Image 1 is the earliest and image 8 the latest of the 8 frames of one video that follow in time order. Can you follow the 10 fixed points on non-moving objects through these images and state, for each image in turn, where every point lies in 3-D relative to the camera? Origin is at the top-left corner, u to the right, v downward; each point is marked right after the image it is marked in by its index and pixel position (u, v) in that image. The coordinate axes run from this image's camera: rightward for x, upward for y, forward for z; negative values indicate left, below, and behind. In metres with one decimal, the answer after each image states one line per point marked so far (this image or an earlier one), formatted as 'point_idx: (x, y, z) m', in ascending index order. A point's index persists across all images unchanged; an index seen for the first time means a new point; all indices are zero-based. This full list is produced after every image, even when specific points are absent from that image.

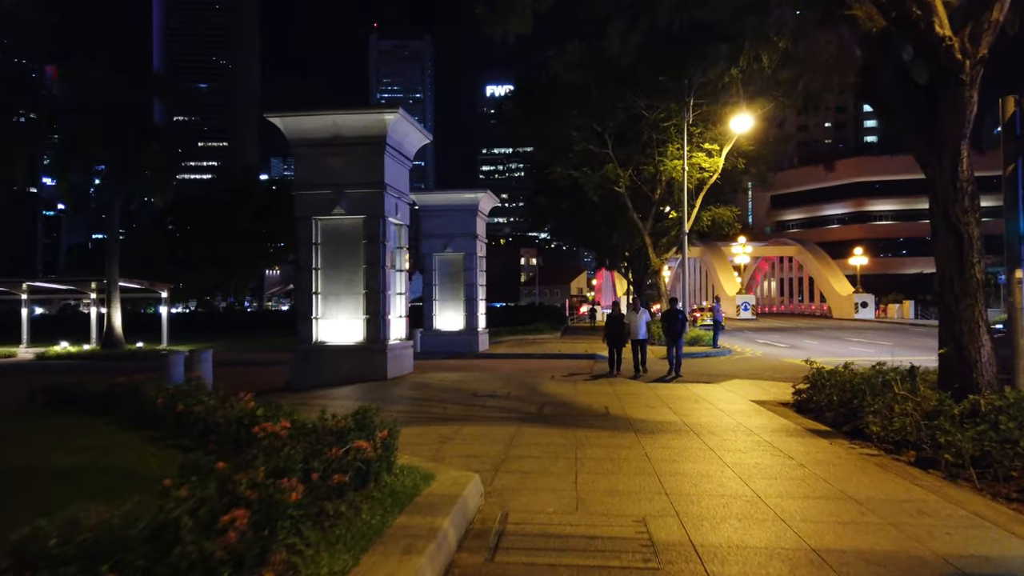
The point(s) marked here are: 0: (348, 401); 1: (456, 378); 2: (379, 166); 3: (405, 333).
0: (-2.8, -2.0, +12.9) m
1: (-1.2, -2.1, +16.9) m
2: (-3.0, +2.8, +16.8) m
3: (-2.6, -1.1, +18.3) m
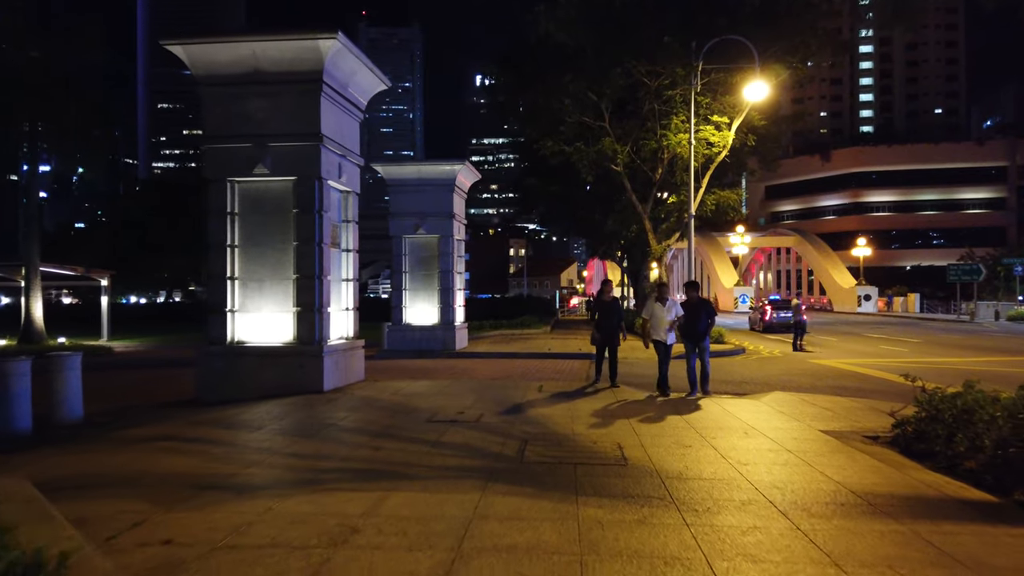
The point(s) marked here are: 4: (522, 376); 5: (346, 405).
0: (-3.2, -1.8, +8.9) m
1: (-1.6, -1.8, +13.0) m
2: (-3.4, +3.0, +12.8) m
3: (-3.1, -0.8, +14.3) m
4: (+0.2, -2.0, +16.7) m
5: (-2.5, -1.8, +11.2) m
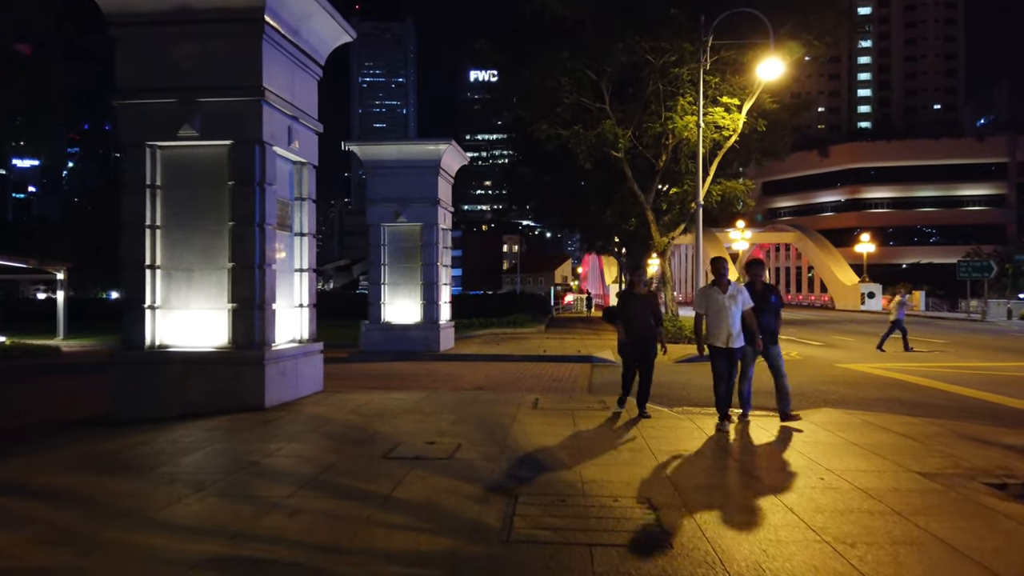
0: (-3.3, -1.7, +6.4) m
1: (-1.8, -1.7, +10.4) m
2: (-3.6, +3.2, +10.3) m
3: (-3.2, -0.7, +11.8) m
4: (0.0, -1.9, +14.2) m
5: (-2.6, -1.7, +8.7) m
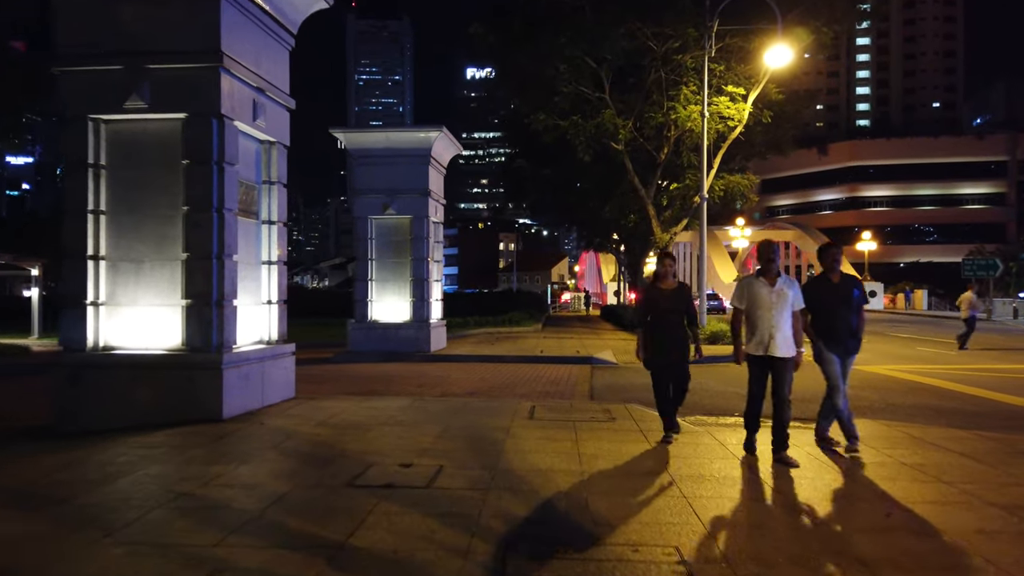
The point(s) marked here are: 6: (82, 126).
0: (-3.4, -1.6, +5.1) m
1: (-1.9, -1.6, +9.2) m
2: (-3.6, +3.2, +9.0) m
3: (-3.3, -0.6, +10.5) m
4: (-0.1, -1.8, +13.0) m
5: (-2.7, -1.6, +7.5) m
6: (-5.3, +2.0, +9.1) m
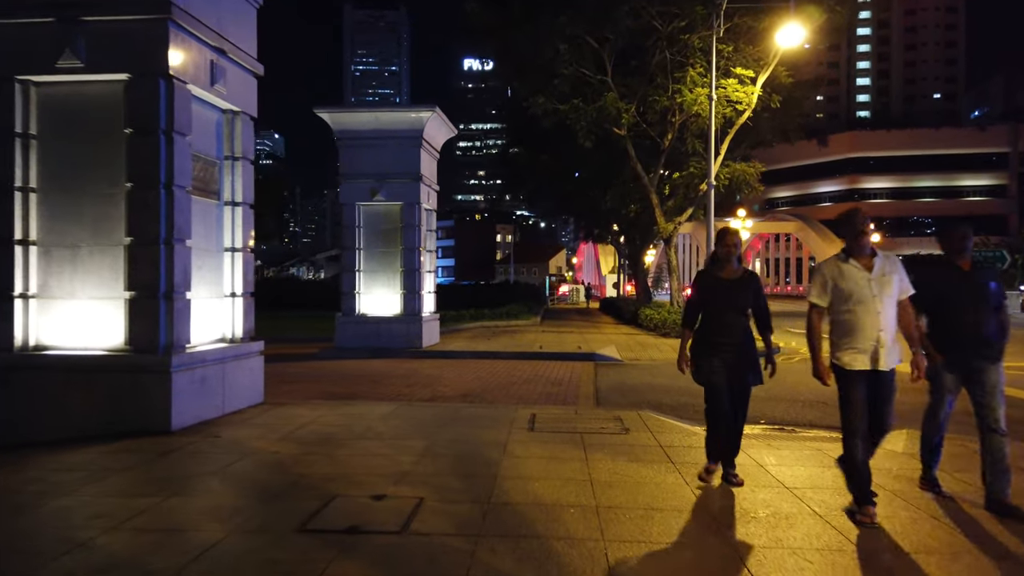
0: (-3.4, -1.5, +3.8) m
1: (-1.9, -1.5, +7.9) m
2: (-3.7, +3.3, +7.7) m
3: (-3.4, -0.5, +9.2) m
4: (-0.1, -1.7, +11.7) m
5: (-2.7, -1.5, +6.2) m
6: (-5.3, +2.1, +7.8) m
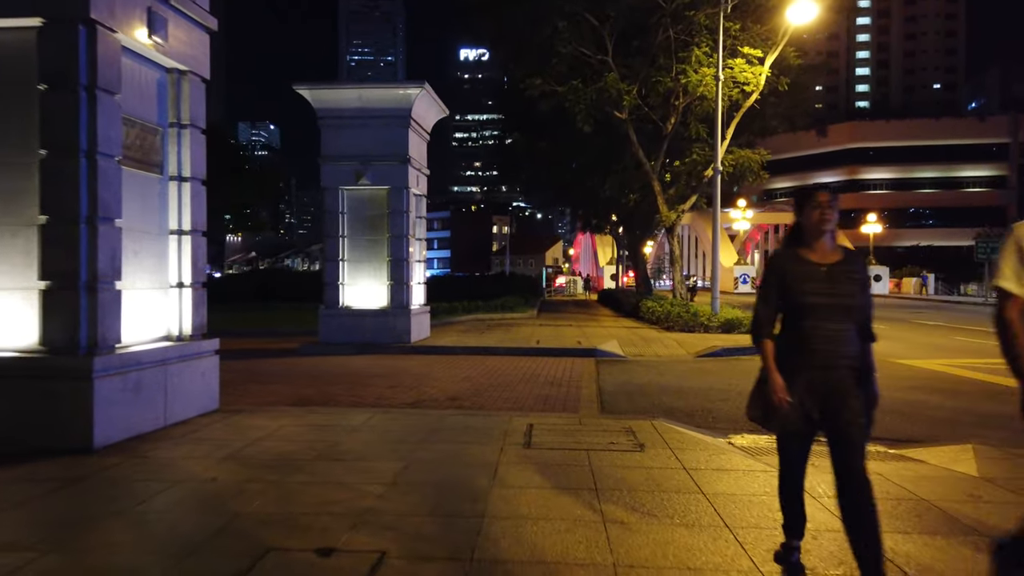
0: (-3.5, -1.5, +2.5) m
1: (-2.0, -1.4, +6.6) m
2: (-3.7, +3.4, +6.3) m
3: (-3.4, -0.4, +7.9) m
4: (-0.2, -1.5, +10.5) m
5: (-2.8, -1.4, +4.9) m
6: (-5.4, +2.2, +6.5) m
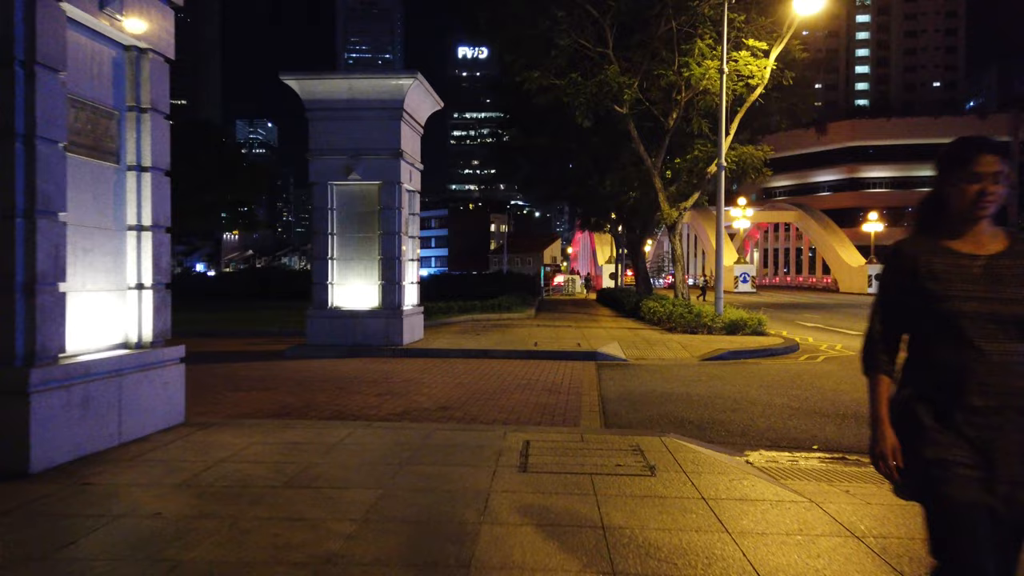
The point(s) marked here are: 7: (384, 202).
0: (-3.5, -1.5, +1.8) m
1: (-2.0, -1.4, +5.9) m
2: (-3.8, +3.4, +5.5) m
3: (-3.5, -0.4, +7.2) m
4: (-0.2, -1.5, +9.7) m
5: (-2.8, -1.5, +4.1) m
6: (-5.4, +2.2, +5.7) m
7: (-2.9, +2.0, +17.0) m
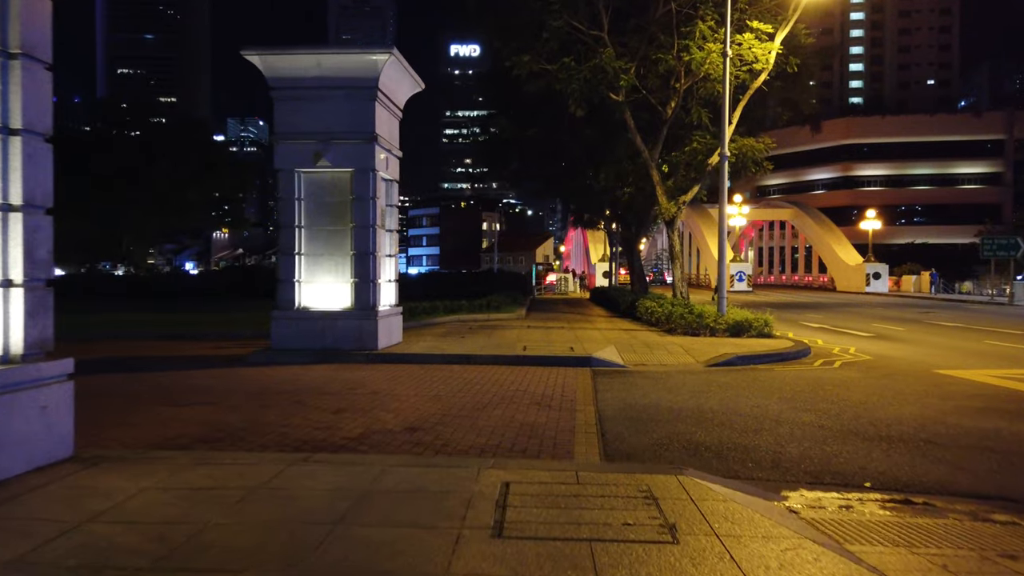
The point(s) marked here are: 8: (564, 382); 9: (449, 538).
0: (-3.6, -1.5, +0.2) m
1: (-2.2, -1.4, +4.3) m
2: (-3.9, +3.4, +3.9) m
3: (-3.7, -0.4, +5.6) m
4: (-0.5, -1.5, +8.1) m
5: (-3.0, -1.4, +2.5) m
6: (-5.6, +2.2, +4.1) m
7: (-3.2, +2.0, +15.4) m
8: (+0.9, -1.5, +12.2) m
9: (-0.4, -1.4, +4.3) m
